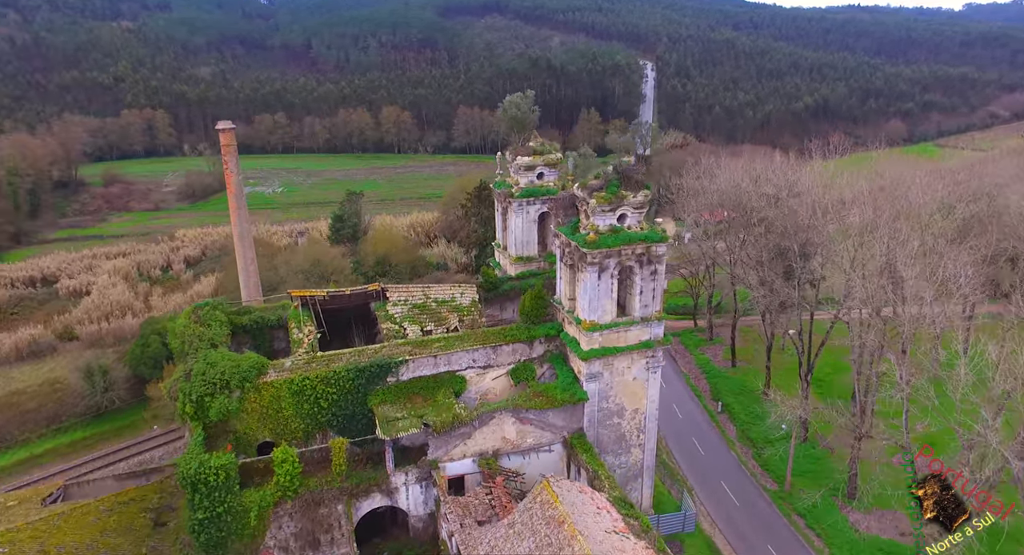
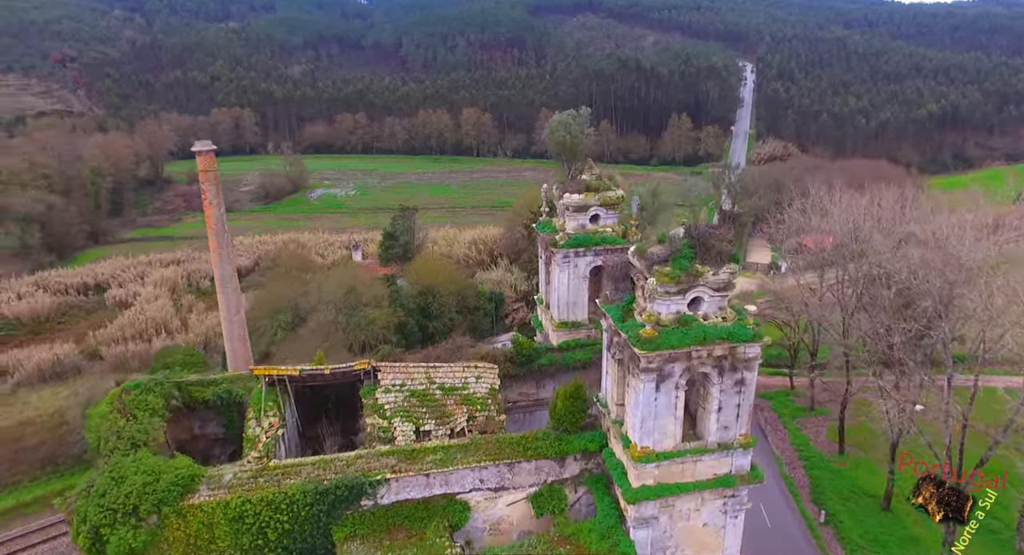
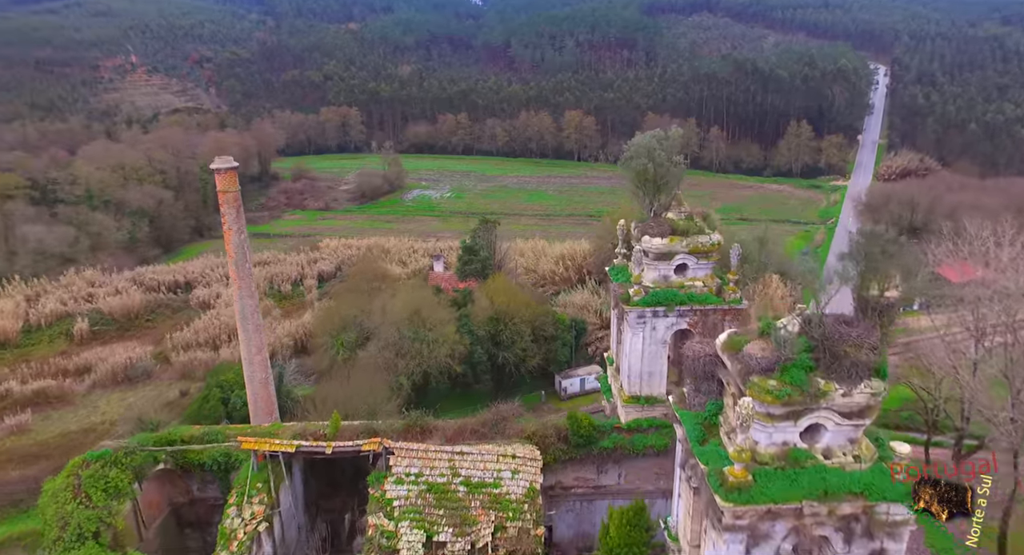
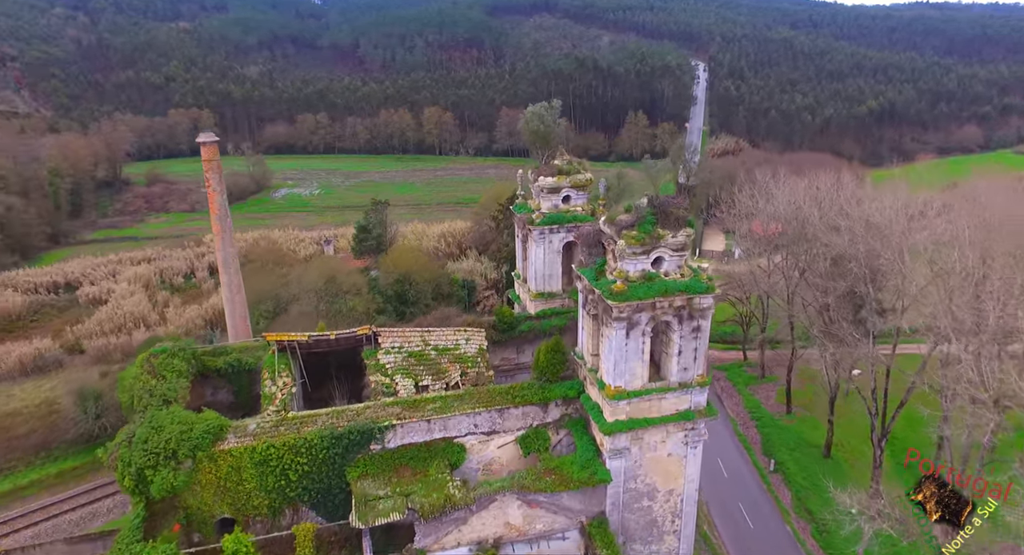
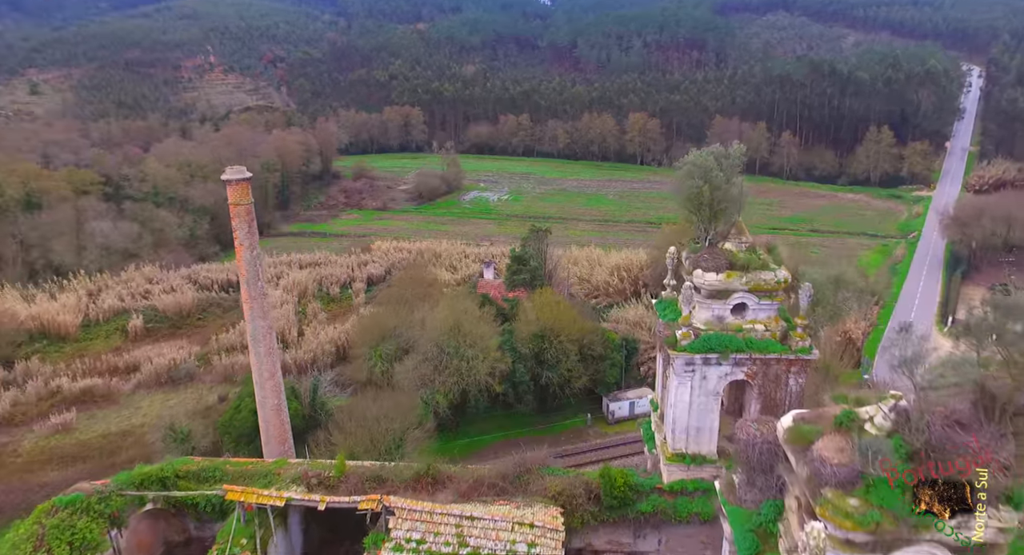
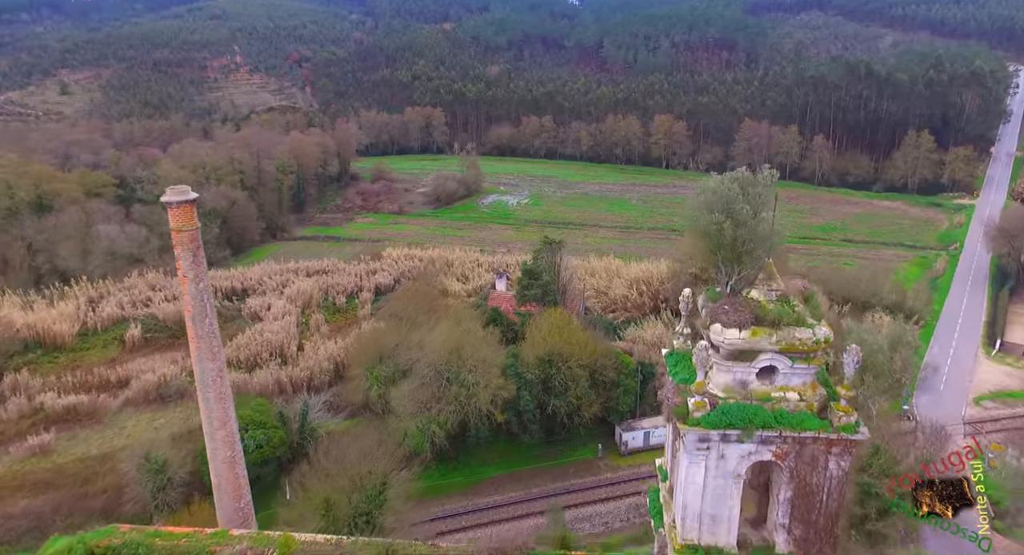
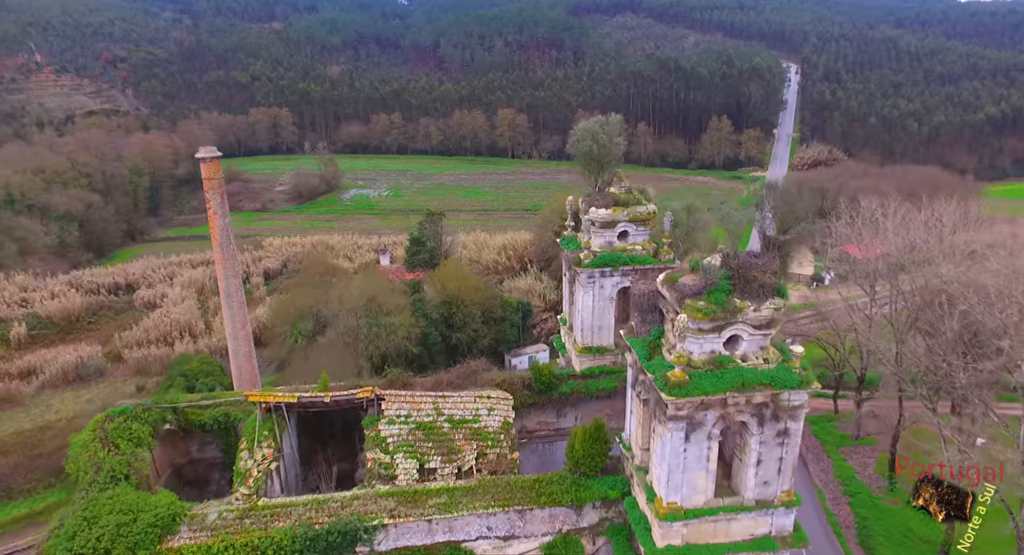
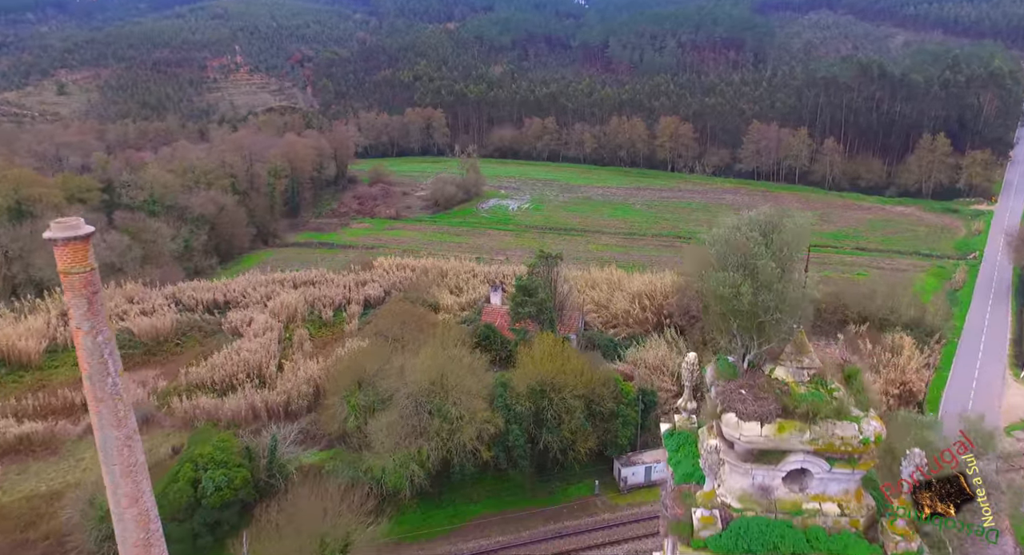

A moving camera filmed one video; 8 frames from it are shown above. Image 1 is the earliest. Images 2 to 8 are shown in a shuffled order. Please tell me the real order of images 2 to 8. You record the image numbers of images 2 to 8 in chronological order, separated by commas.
4, 2, 7, 3, 5, 6, 8
